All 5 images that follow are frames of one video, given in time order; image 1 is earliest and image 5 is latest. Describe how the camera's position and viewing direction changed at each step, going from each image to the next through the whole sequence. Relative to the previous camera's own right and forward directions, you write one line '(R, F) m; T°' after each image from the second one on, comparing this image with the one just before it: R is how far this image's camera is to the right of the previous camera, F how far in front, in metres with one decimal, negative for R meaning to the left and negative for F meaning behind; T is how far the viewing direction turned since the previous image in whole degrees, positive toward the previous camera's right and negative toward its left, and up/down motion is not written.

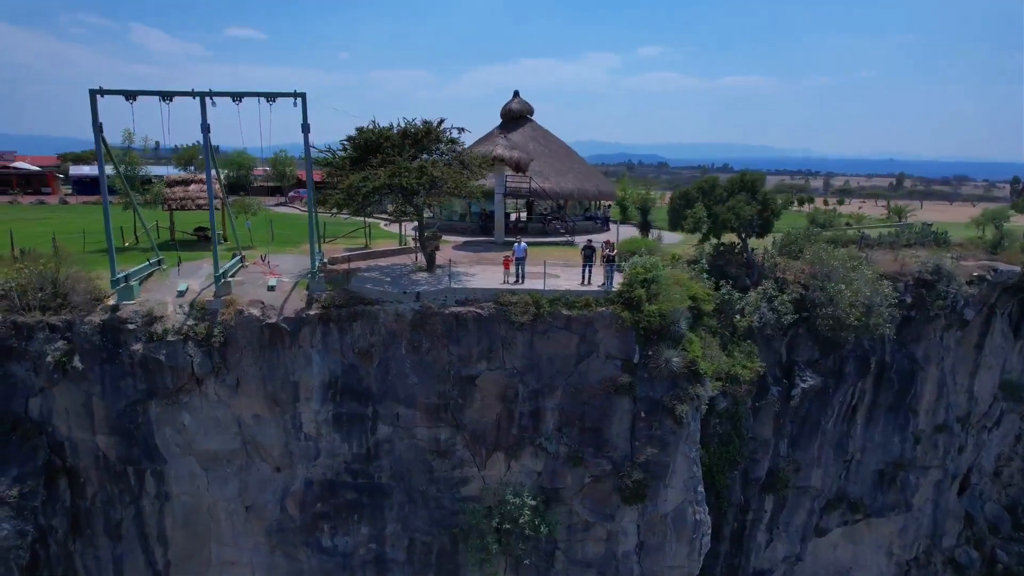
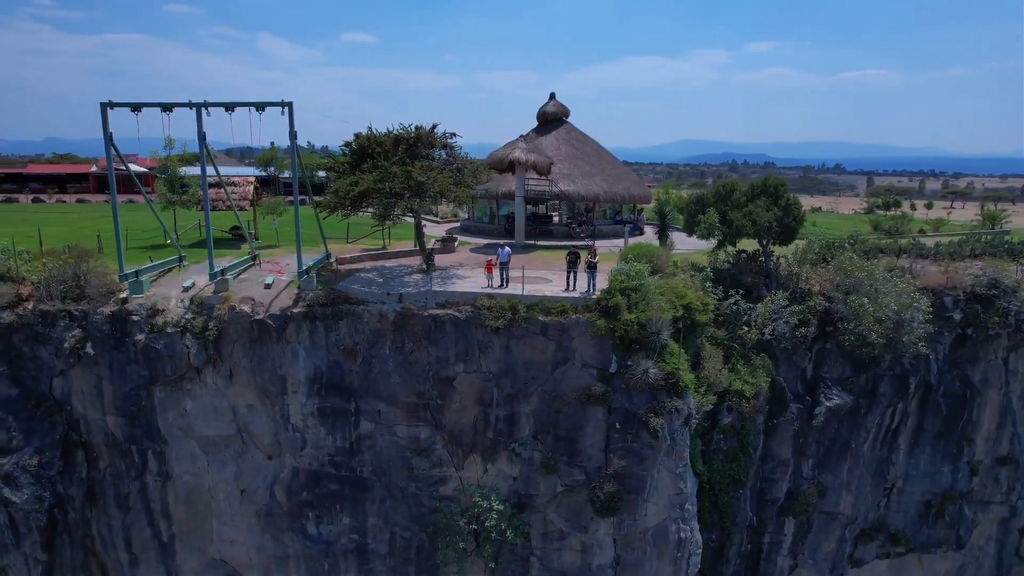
(+3.8, +0.2) m; -8°
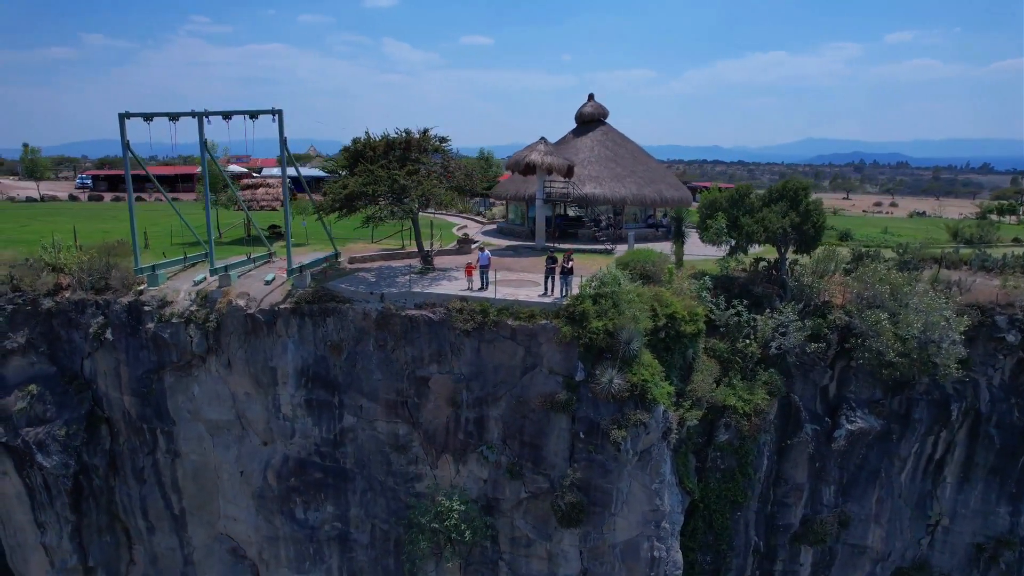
(+4.3, +0.4) m; -10°
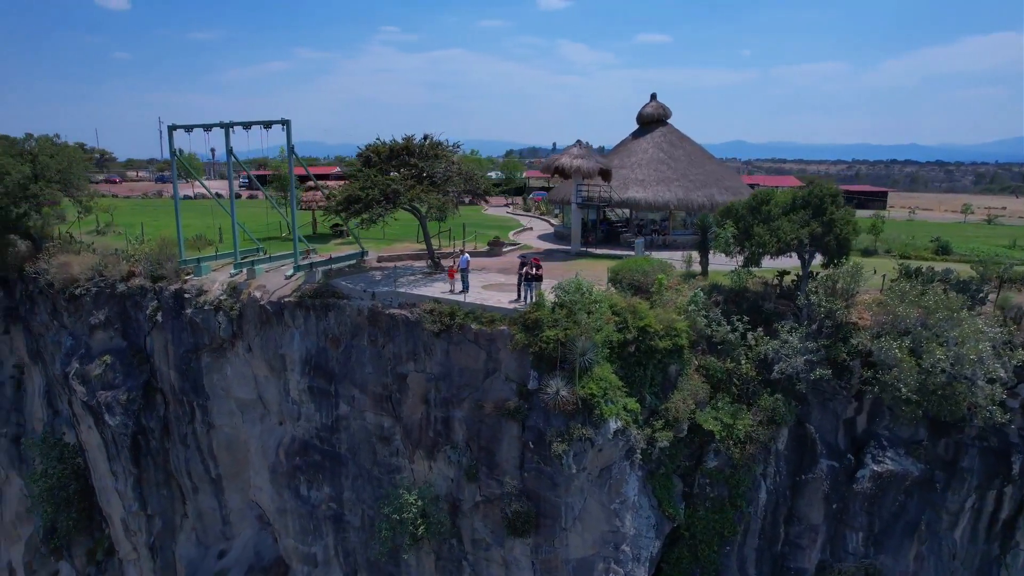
(+6.1, +0.7) m; -14°
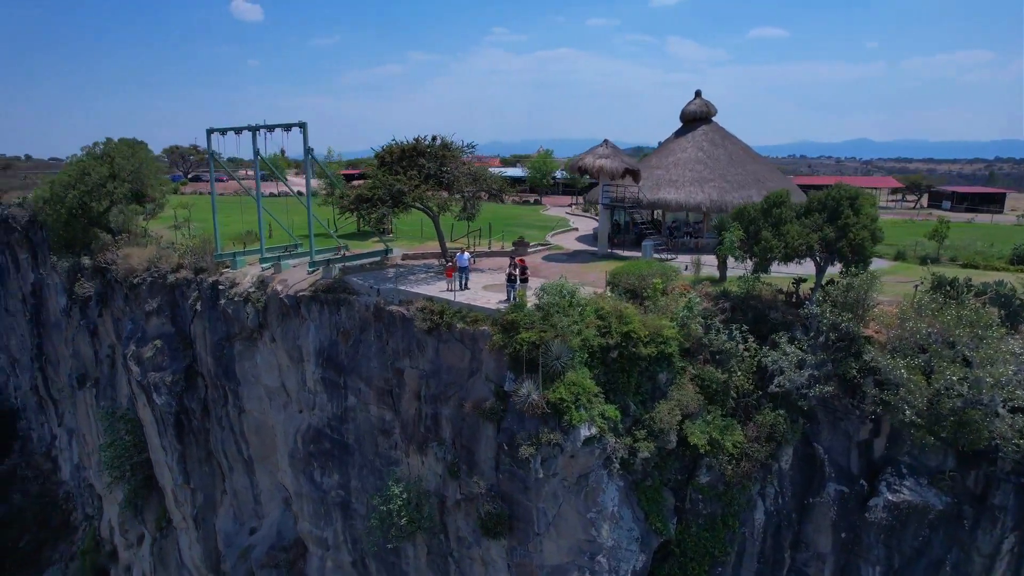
(+3.6, +0.4) m; -9°
